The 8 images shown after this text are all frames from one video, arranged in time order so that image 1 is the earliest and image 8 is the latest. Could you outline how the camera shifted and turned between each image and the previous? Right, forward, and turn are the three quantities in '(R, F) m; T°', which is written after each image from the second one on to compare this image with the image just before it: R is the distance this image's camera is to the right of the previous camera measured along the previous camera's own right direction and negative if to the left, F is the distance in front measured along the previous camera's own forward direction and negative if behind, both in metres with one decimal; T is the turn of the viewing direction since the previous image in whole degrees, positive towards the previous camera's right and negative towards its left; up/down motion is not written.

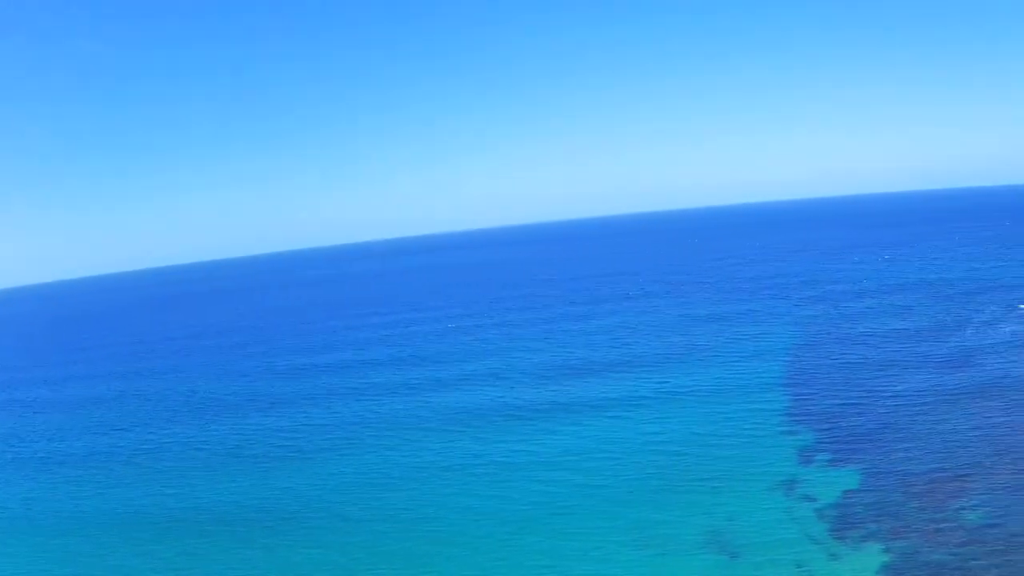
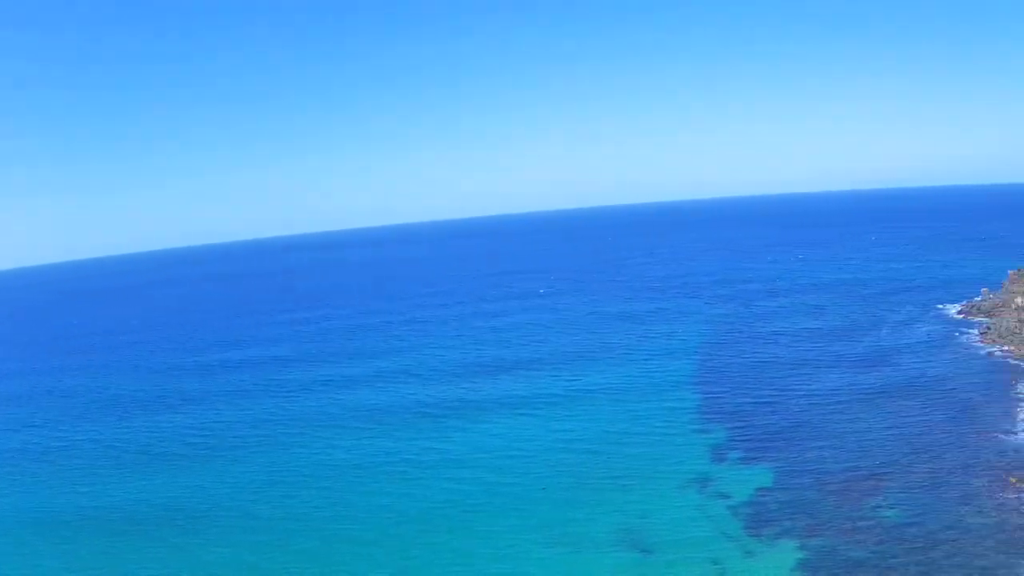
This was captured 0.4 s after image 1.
(-3.1, +4.8) m; +6°
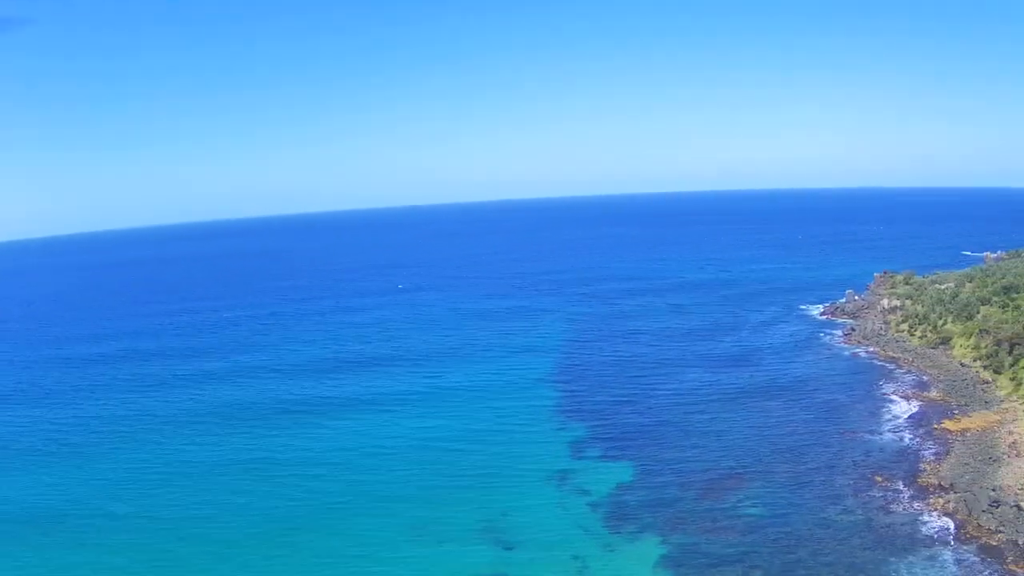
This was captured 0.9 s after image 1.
(+1.0, +5.8) m; +9°
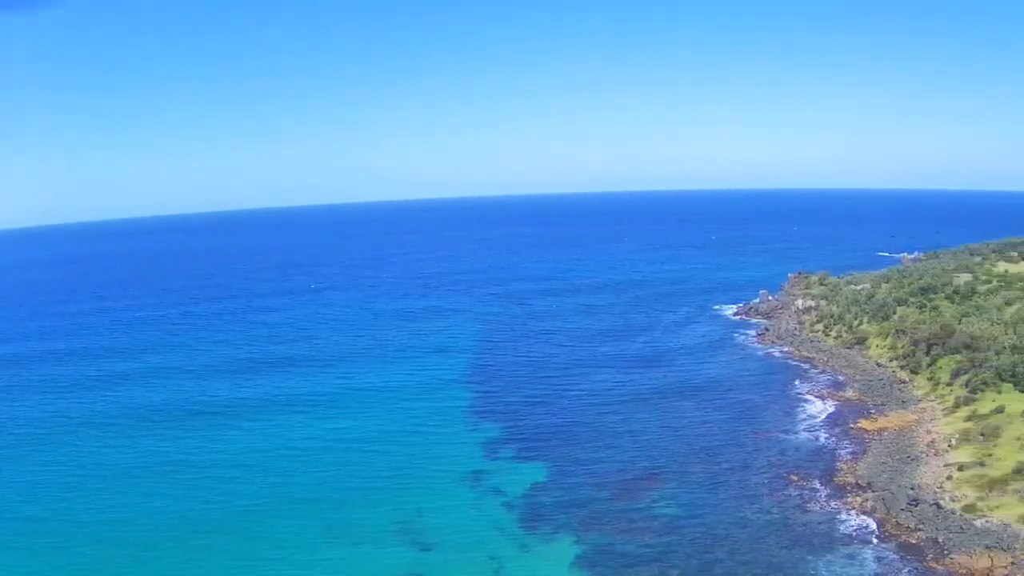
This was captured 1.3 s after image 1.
(+0.2, +2.2) m; +6°
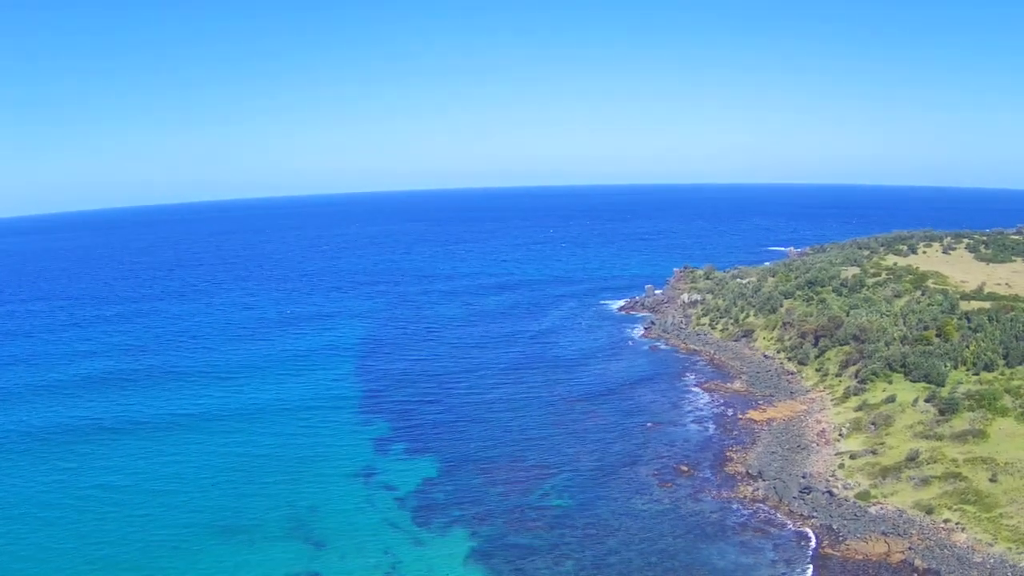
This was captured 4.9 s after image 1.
(+5.9, -1.4) m; -1°
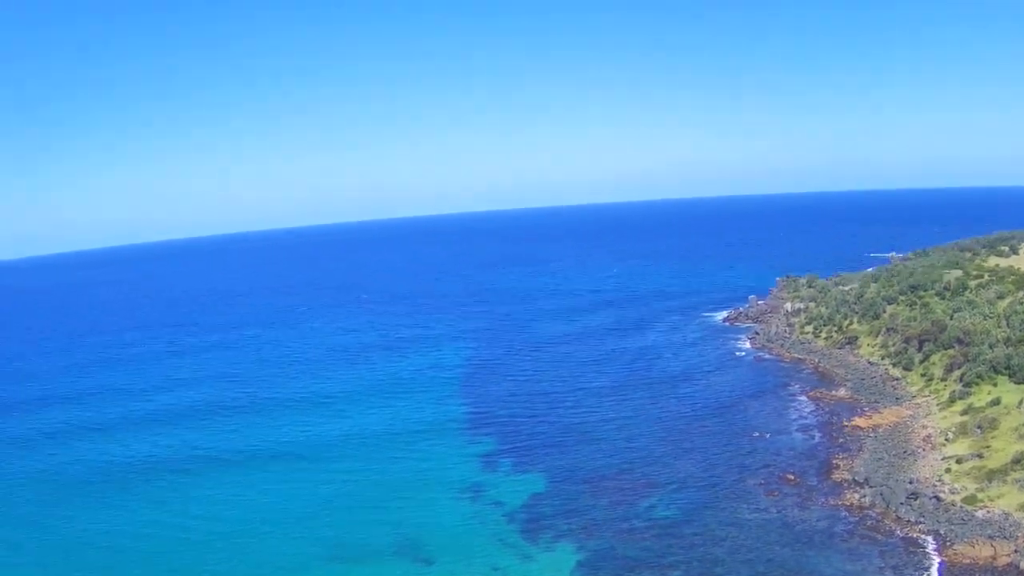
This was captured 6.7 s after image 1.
(-6.9, +1.5) m; +3°
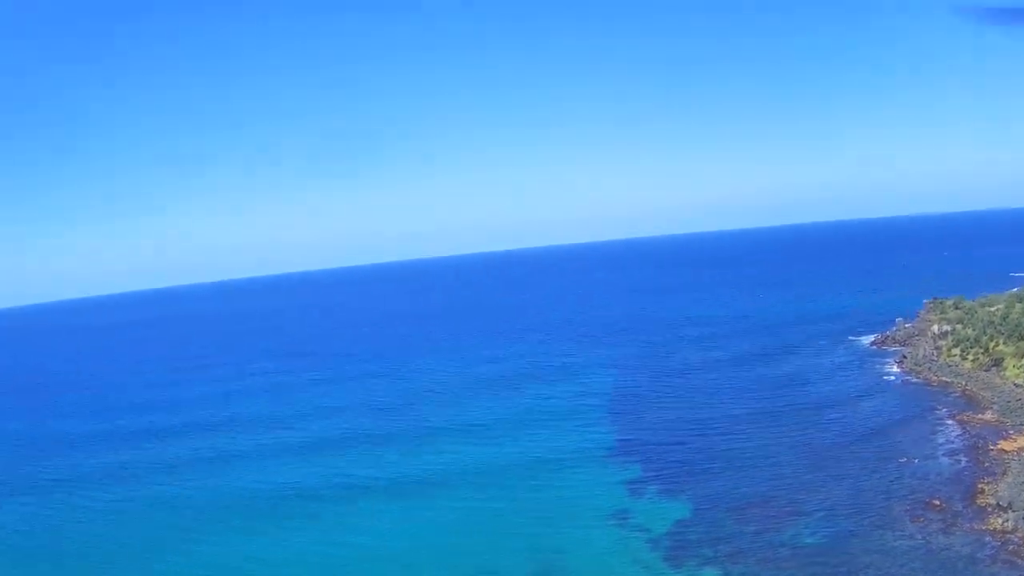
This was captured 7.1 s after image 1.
(+0.9, -7.3) m; -11°
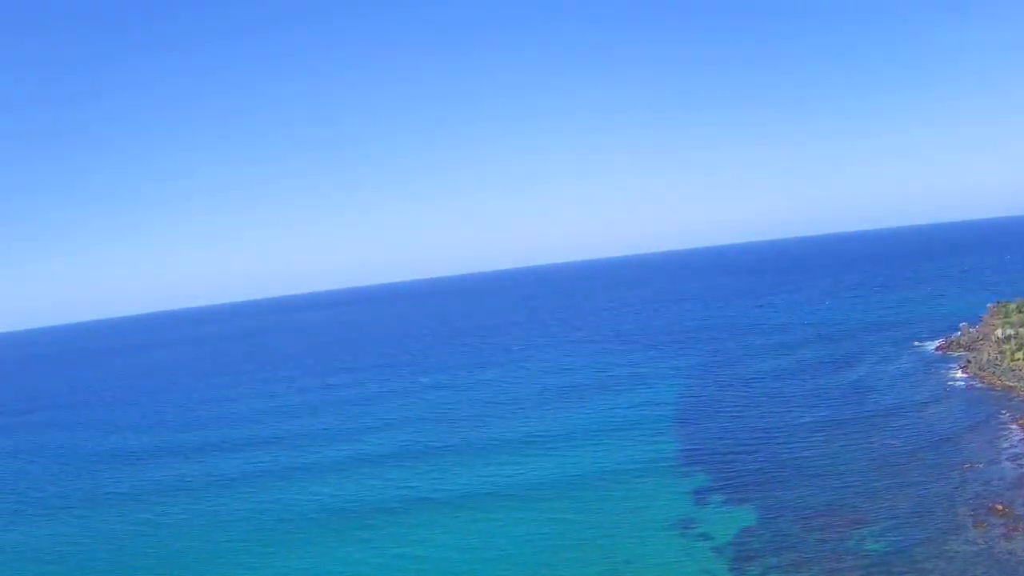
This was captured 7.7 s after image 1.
(+0.7, -4.5) m; -5°
